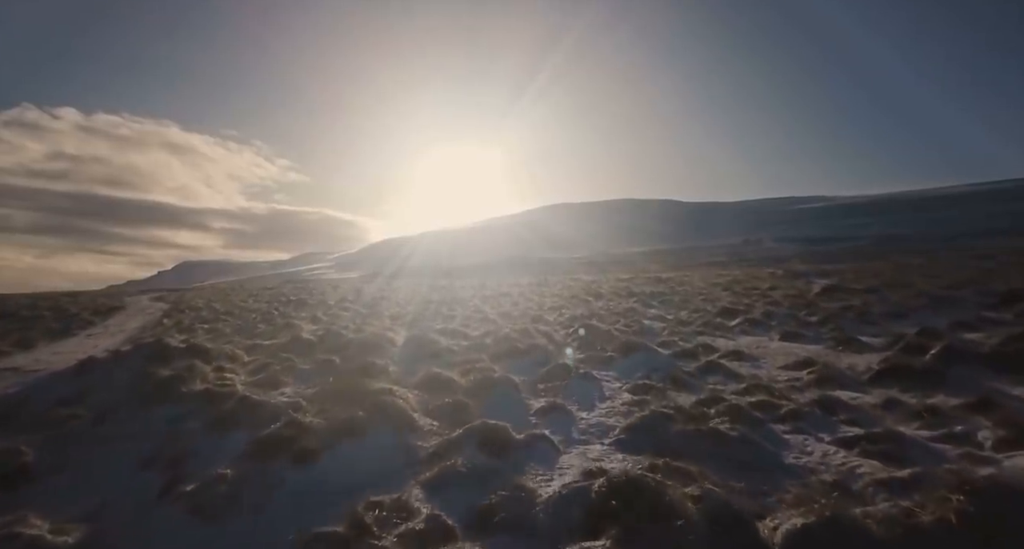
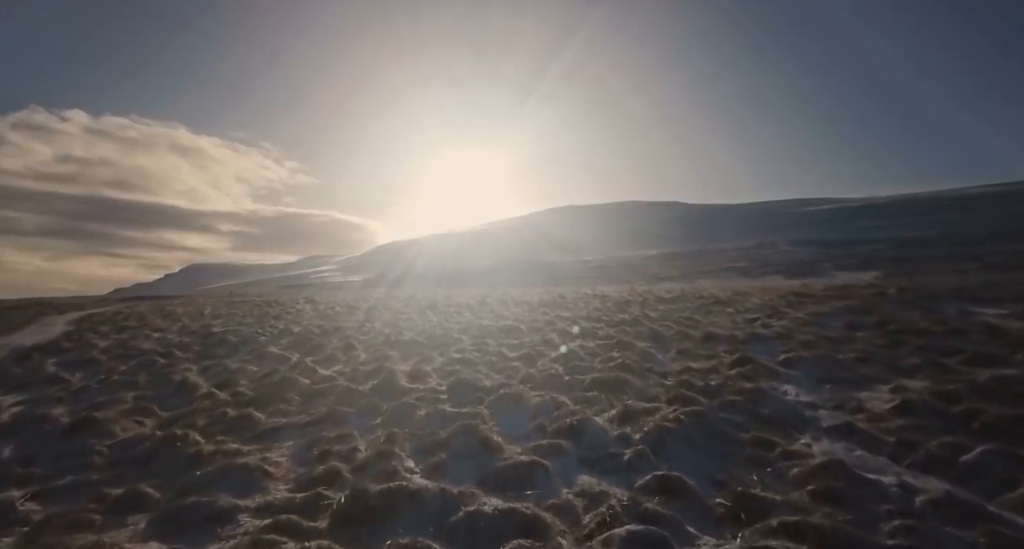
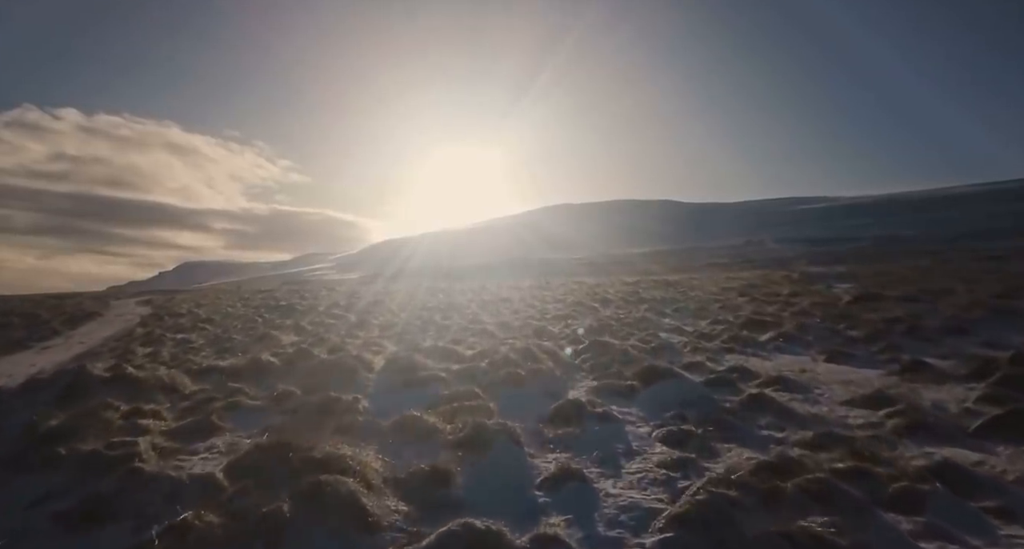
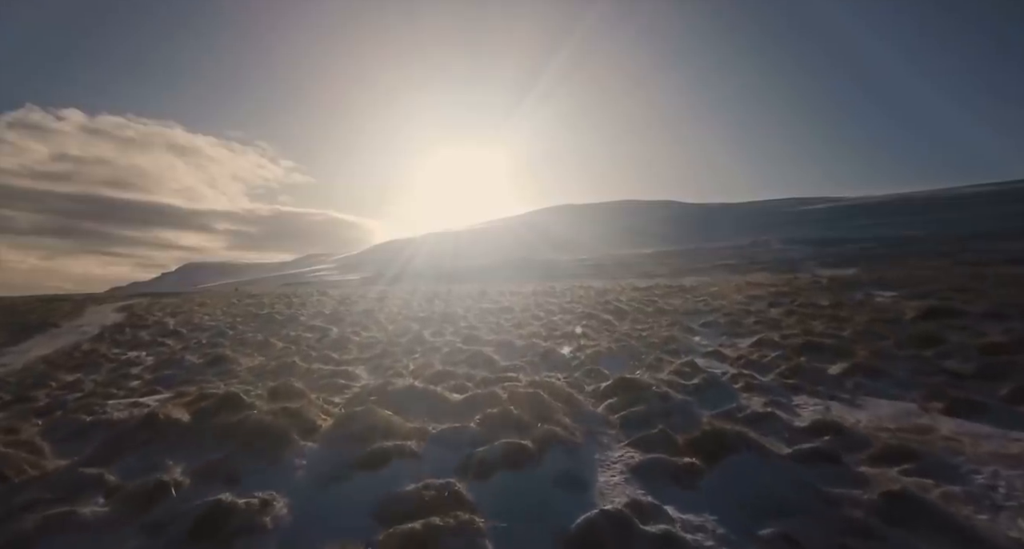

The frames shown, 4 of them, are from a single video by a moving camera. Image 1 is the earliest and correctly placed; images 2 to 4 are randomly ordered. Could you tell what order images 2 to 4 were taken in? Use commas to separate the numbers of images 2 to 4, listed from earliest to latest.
3, 4, 2
